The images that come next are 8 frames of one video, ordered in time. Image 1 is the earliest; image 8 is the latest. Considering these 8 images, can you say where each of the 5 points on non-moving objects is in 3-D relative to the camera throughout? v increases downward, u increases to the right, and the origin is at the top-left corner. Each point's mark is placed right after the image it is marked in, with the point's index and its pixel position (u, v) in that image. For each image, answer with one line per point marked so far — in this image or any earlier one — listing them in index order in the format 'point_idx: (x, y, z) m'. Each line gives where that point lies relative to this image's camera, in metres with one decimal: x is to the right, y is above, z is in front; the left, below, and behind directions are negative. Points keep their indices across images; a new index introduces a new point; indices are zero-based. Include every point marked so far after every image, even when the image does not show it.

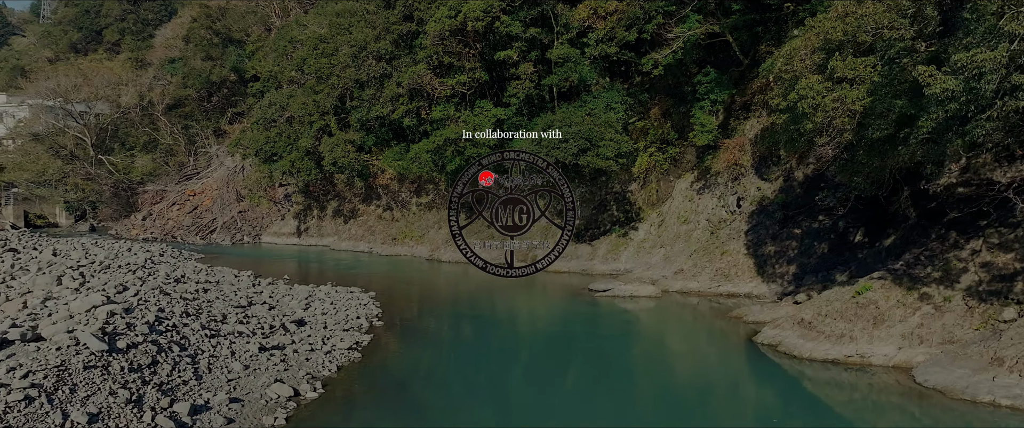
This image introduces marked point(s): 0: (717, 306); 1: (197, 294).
0: (+5.4, -2.4, +19.0) m
1: (-6.8, -1.7, +15.3) m
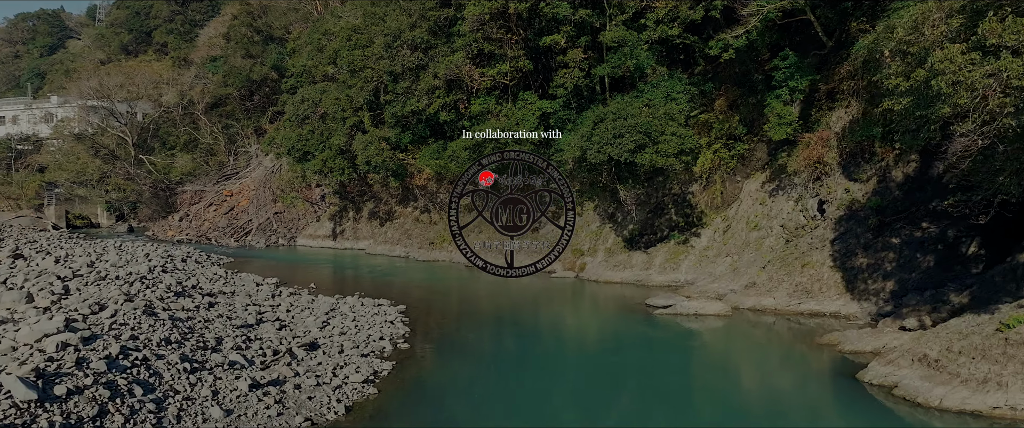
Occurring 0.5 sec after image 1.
0: (+6.5, -2.6, +16.3) m
1: (-6.0, -1.8, +13.4) m
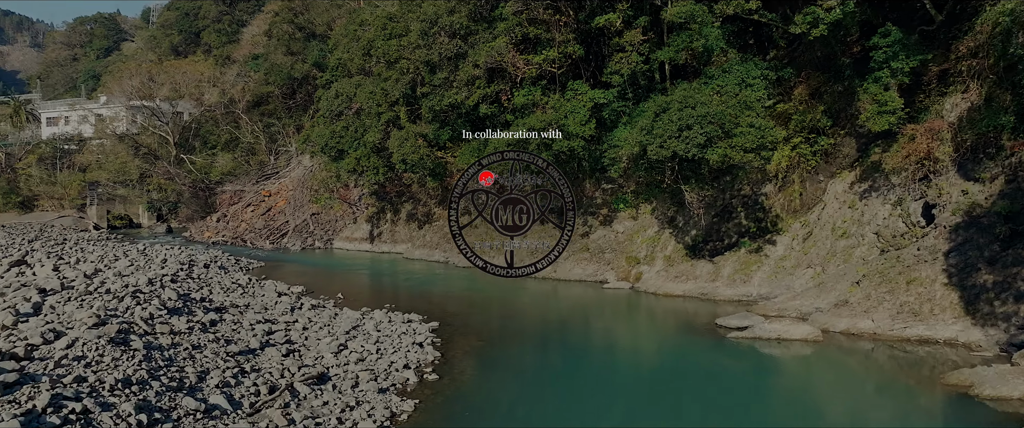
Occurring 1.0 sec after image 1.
0: (+7.4, -2.7, +13.5) m
1: (-5.2, -1.9, +11.4) m
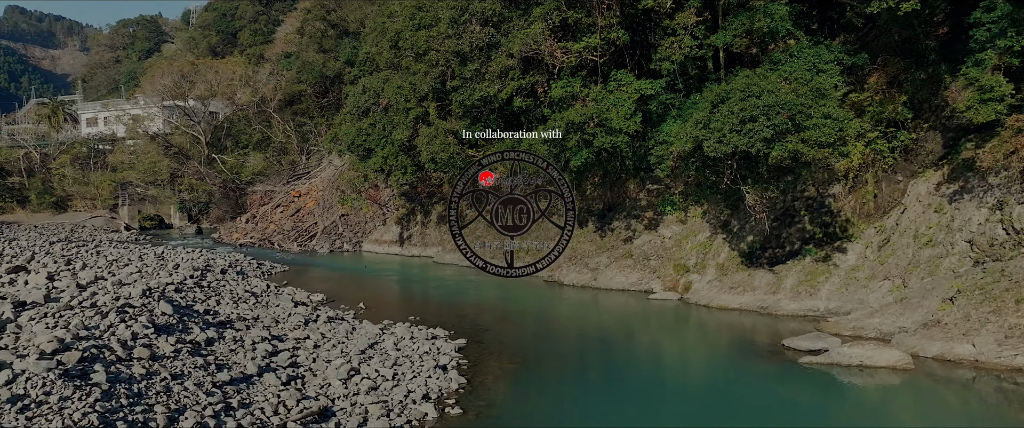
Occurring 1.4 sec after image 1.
0: (+8.0, -2.8, +11.3) m
1: (-4.7, -2.0, +9.9) m
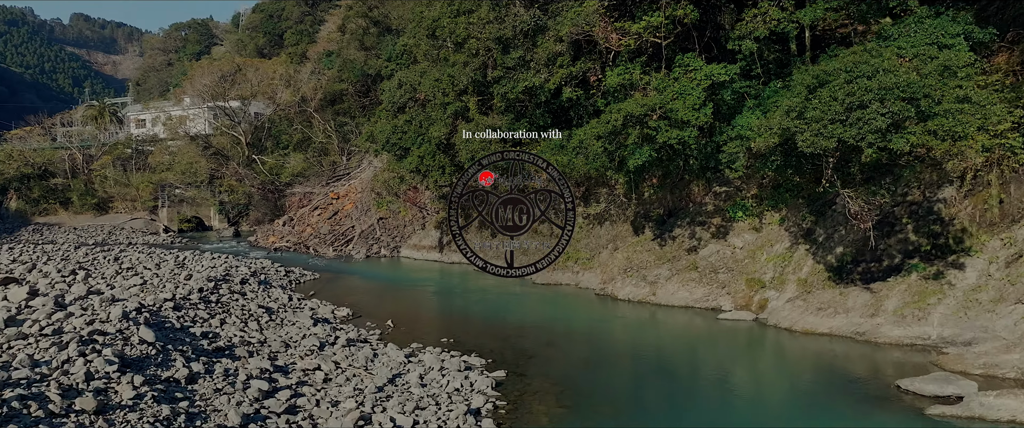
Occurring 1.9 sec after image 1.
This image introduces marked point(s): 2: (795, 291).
0: (+8.6, -3.0, +8.4) m
1: (-4.2, -2.1, +7.8) m
2: (+6.6, -1.8, +16.6) m
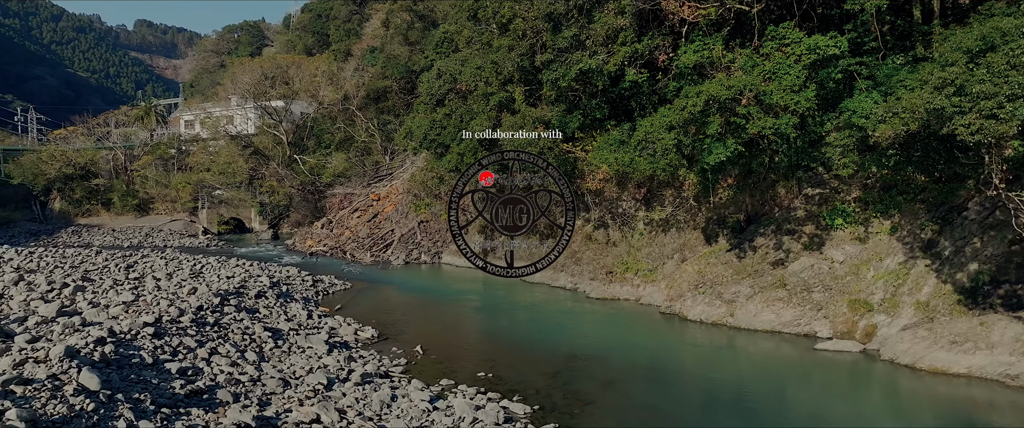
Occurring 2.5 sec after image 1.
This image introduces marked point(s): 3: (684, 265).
0: (+9.0, -3.1, +5.1) m
1: (-3.8, -2.2, +5.4) m
2: (+7.6, -2.0, +13.4) m
3: (+4.5, -1.3, +18.7) m
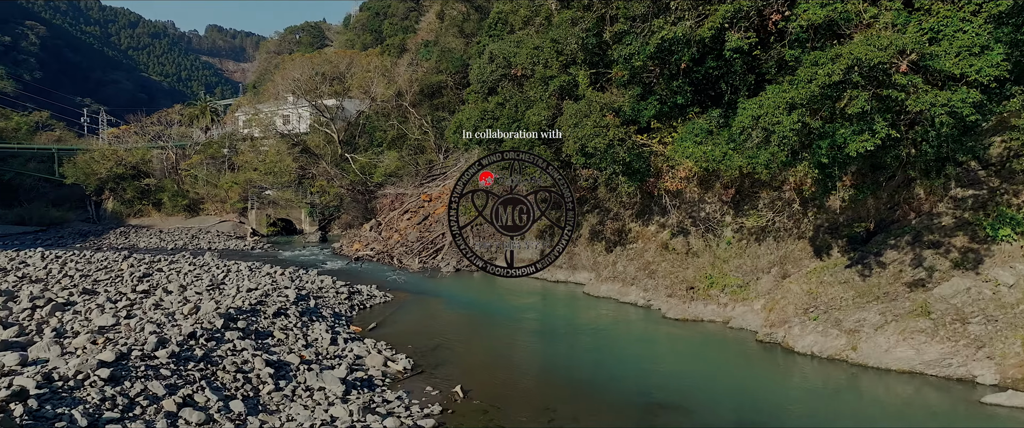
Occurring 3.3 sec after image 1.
0: (+9.2, -3.3, +1.3) m
1: (-3.5, -2.3, +2.7) m
2: (+8.5, -2.1, +9.8) m
3: (+5.9, -1.5, +15.3) m
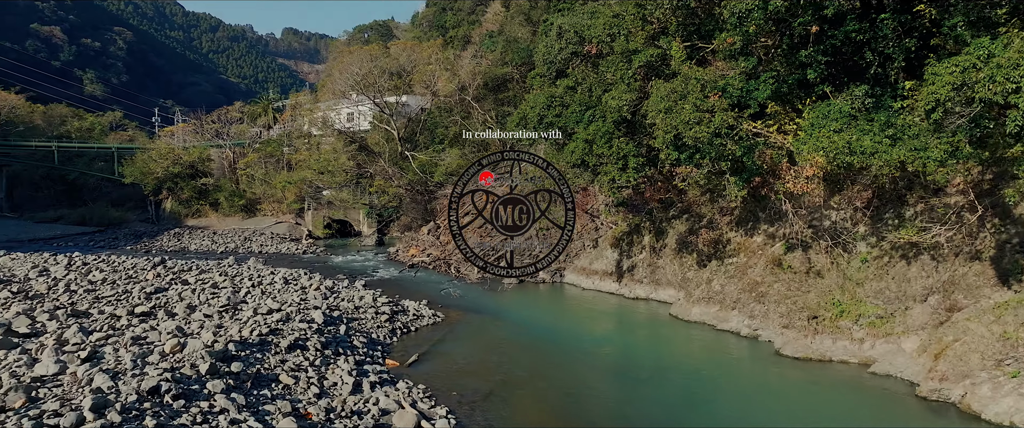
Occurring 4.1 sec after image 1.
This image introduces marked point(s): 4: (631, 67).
0: (+9.1, -3.5, -2.9) m
1: (-3.4, -2.5, -0.3) m
2: (+9.2, -2.3, +5.6) m
3: (+7.1, -1.6, +11.3) m
4: (+2.3, +2.9, +14.0) m
